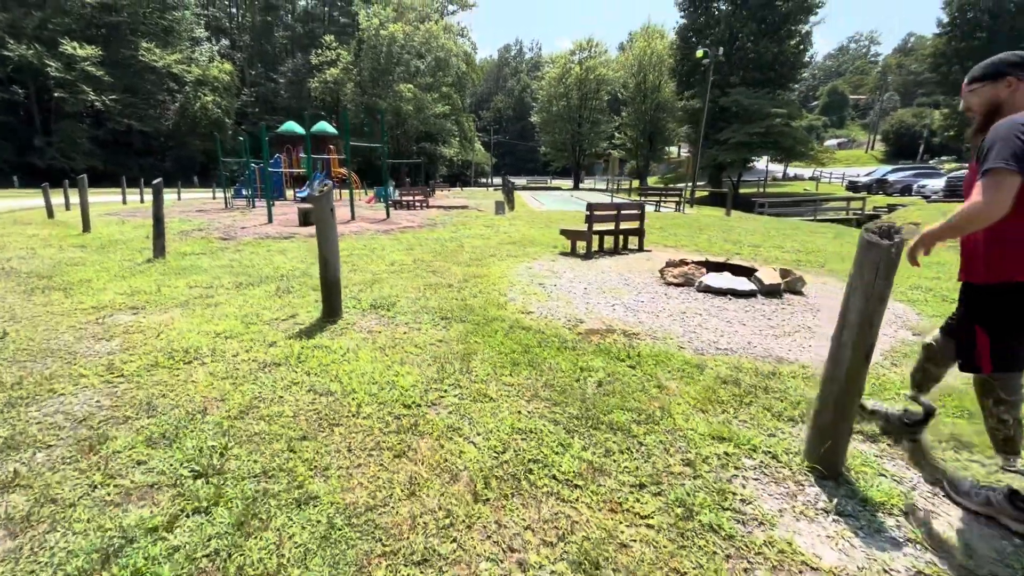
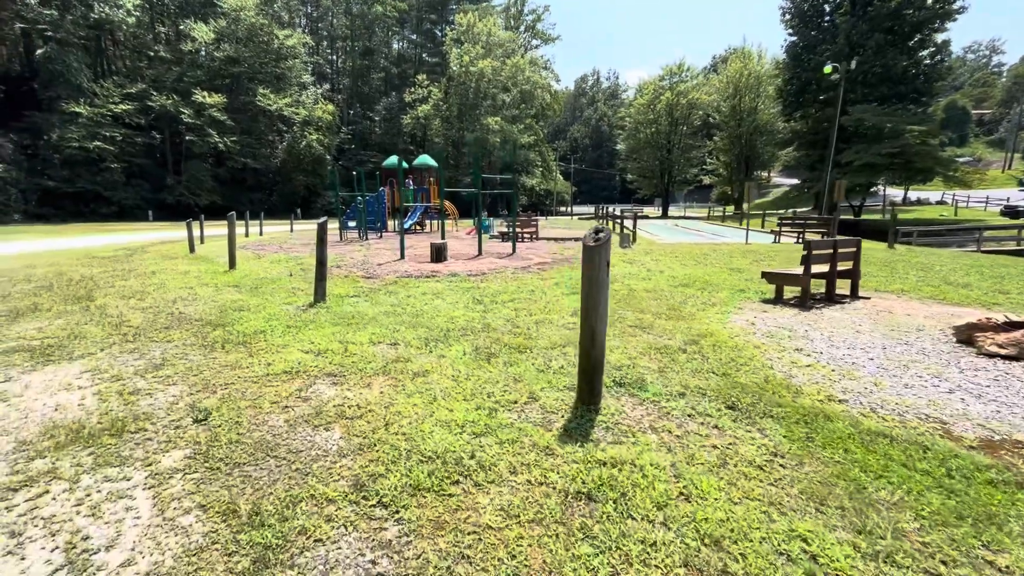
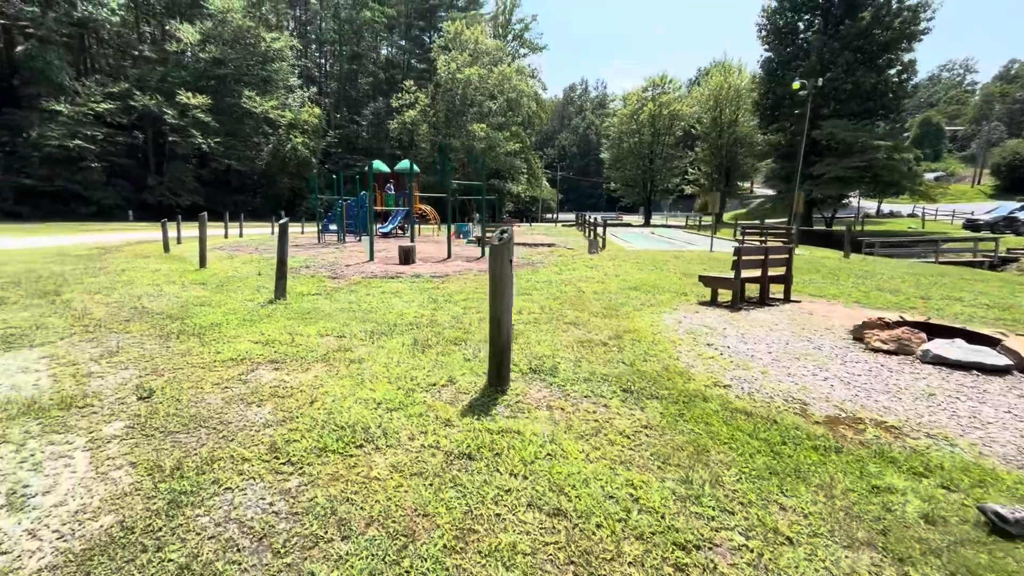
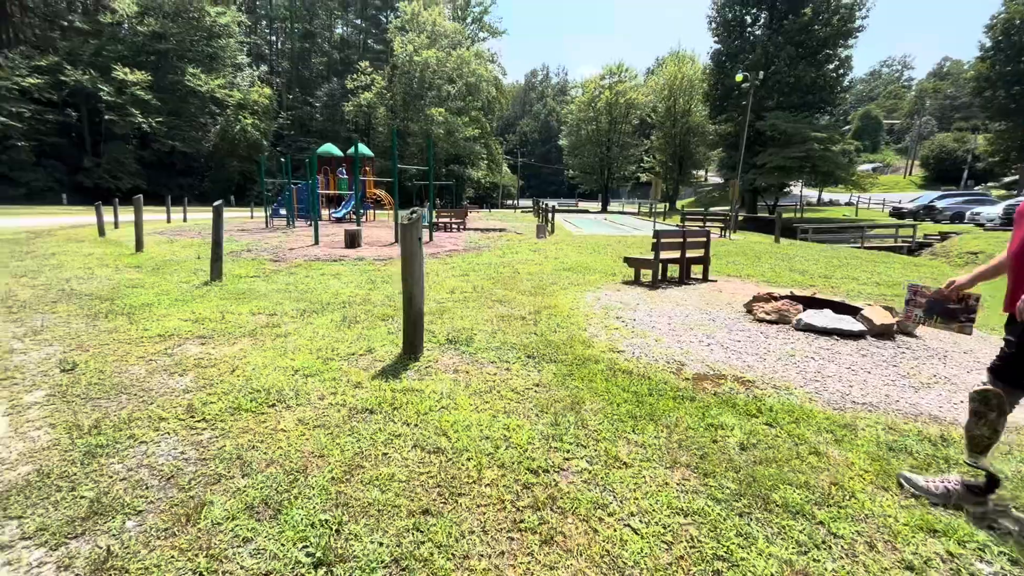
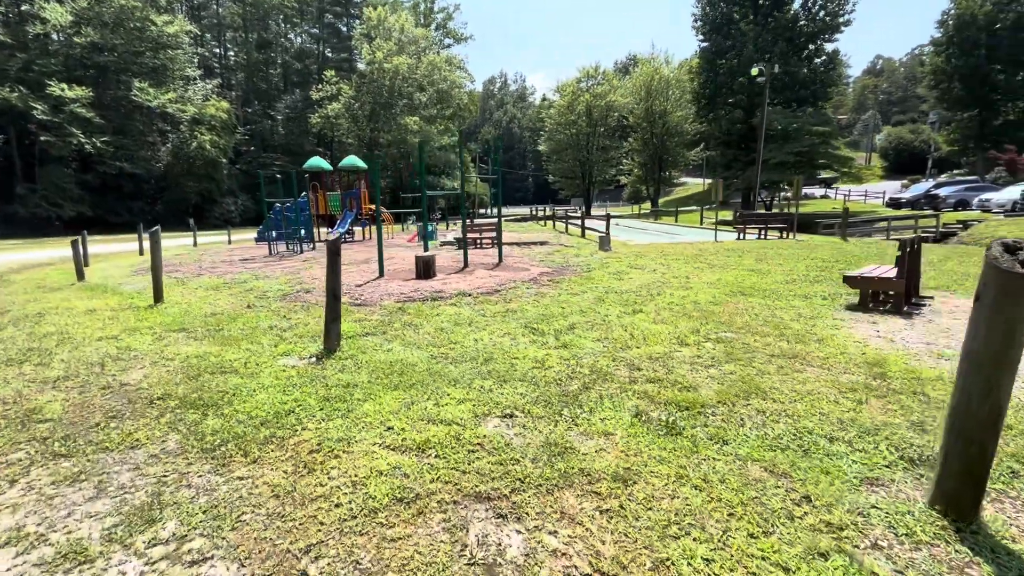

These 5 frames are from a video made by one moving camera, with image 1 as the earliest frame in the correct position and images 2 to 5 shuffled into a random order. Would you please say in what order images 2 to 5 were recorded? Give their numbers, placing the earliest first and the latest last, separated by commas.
4, 3, 2, 5
